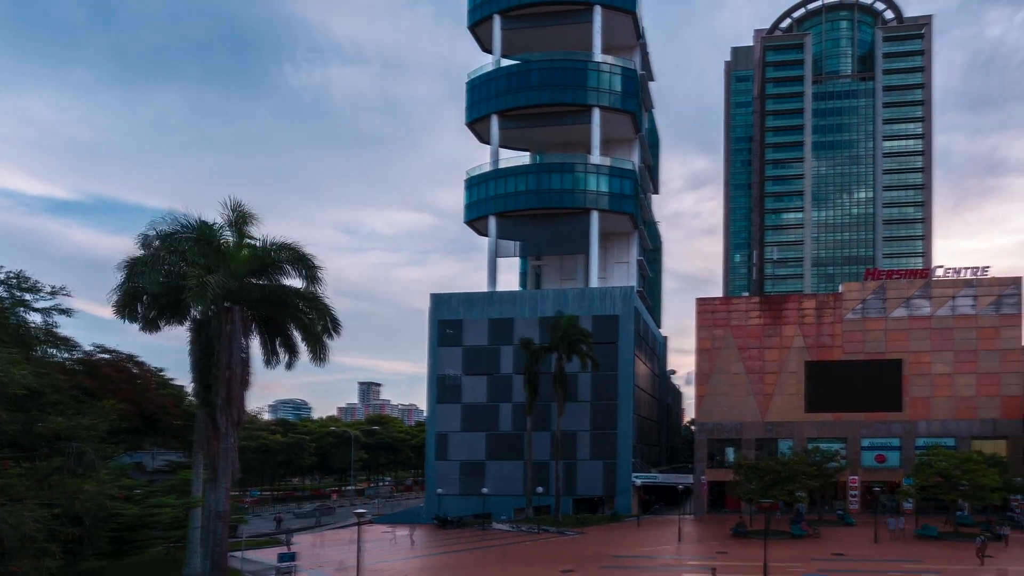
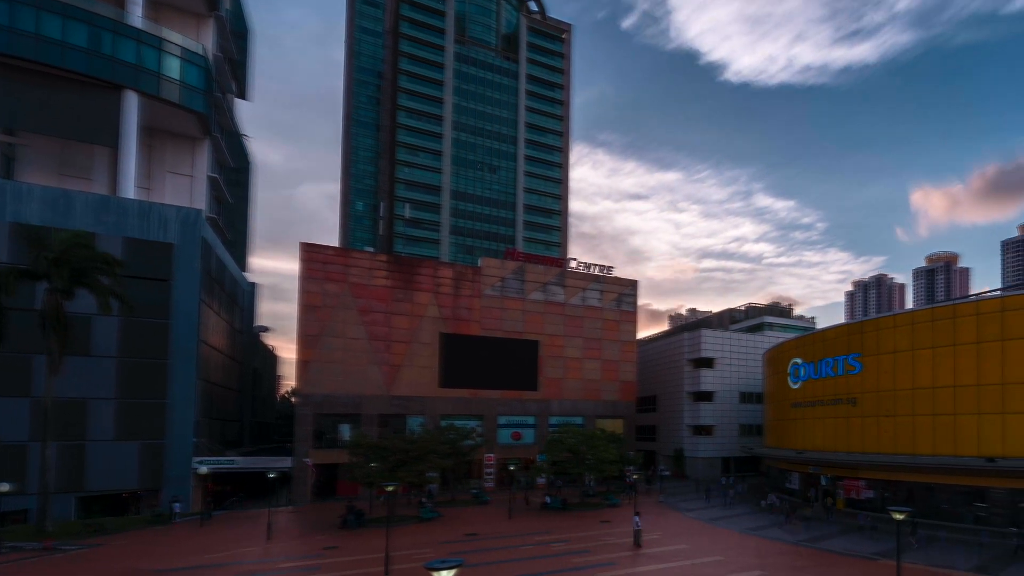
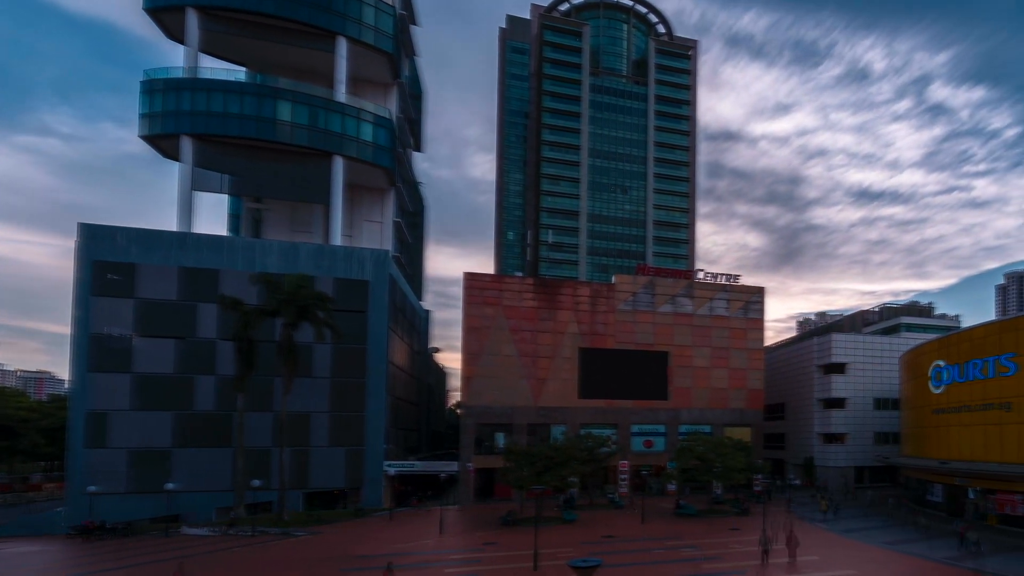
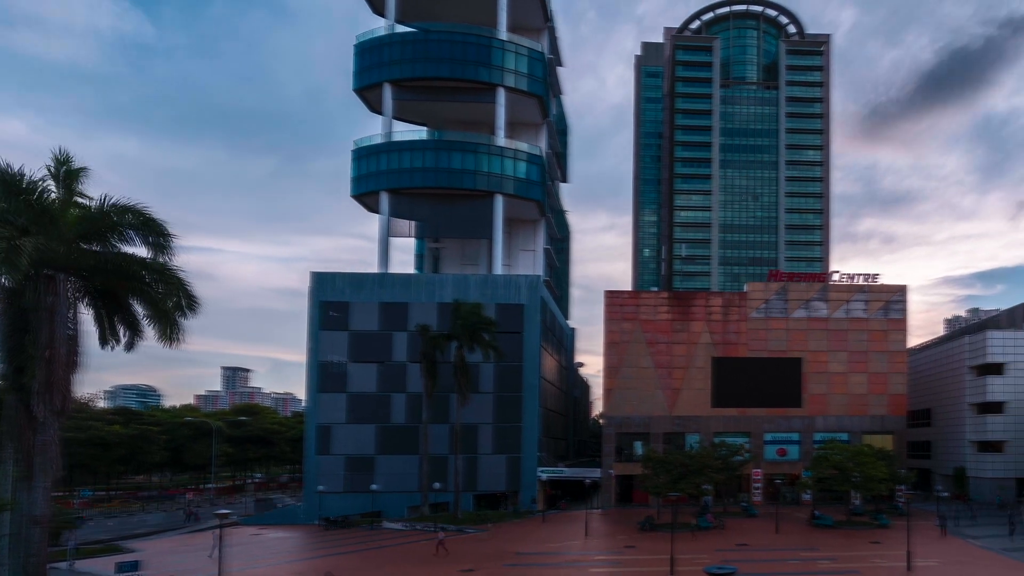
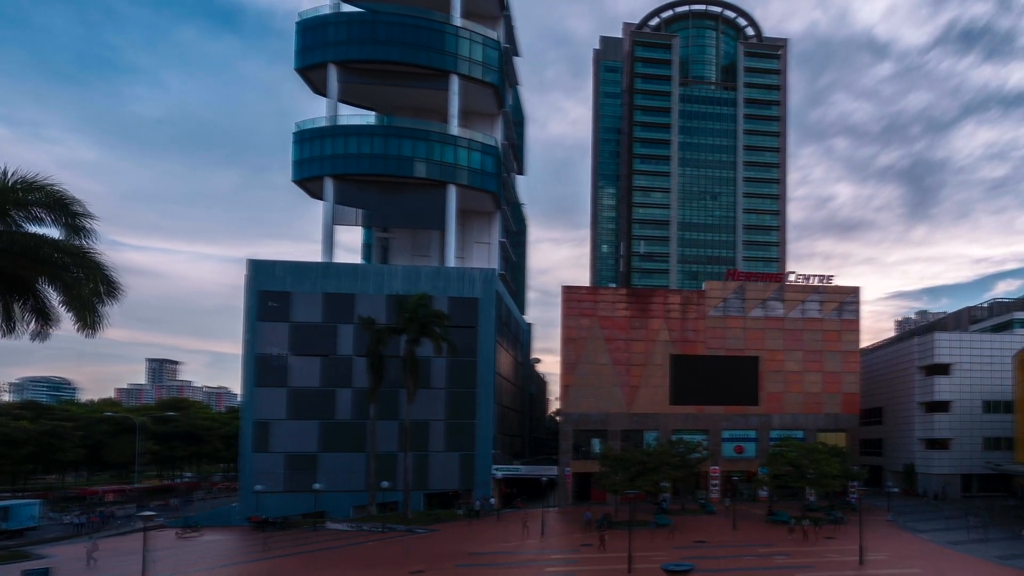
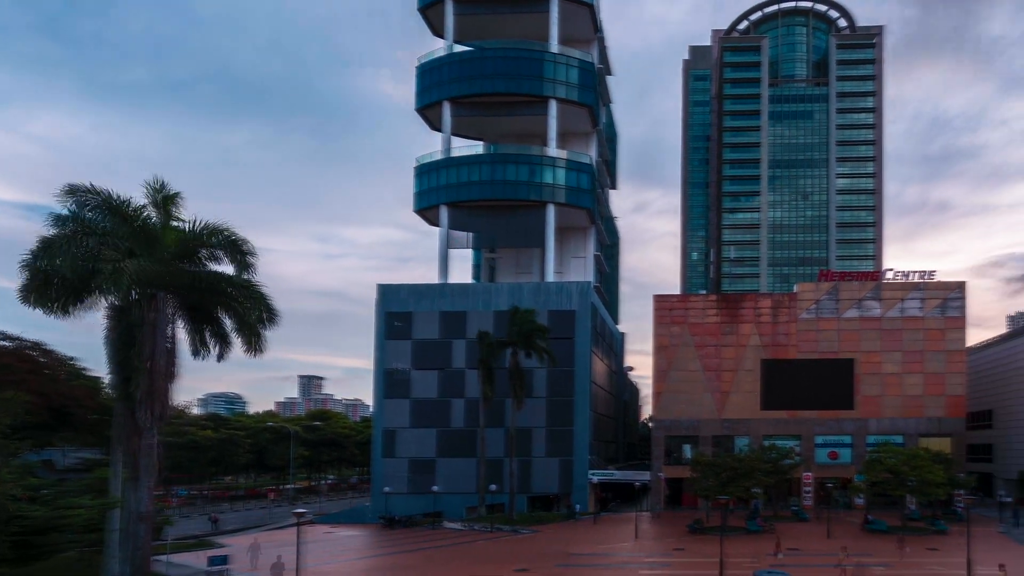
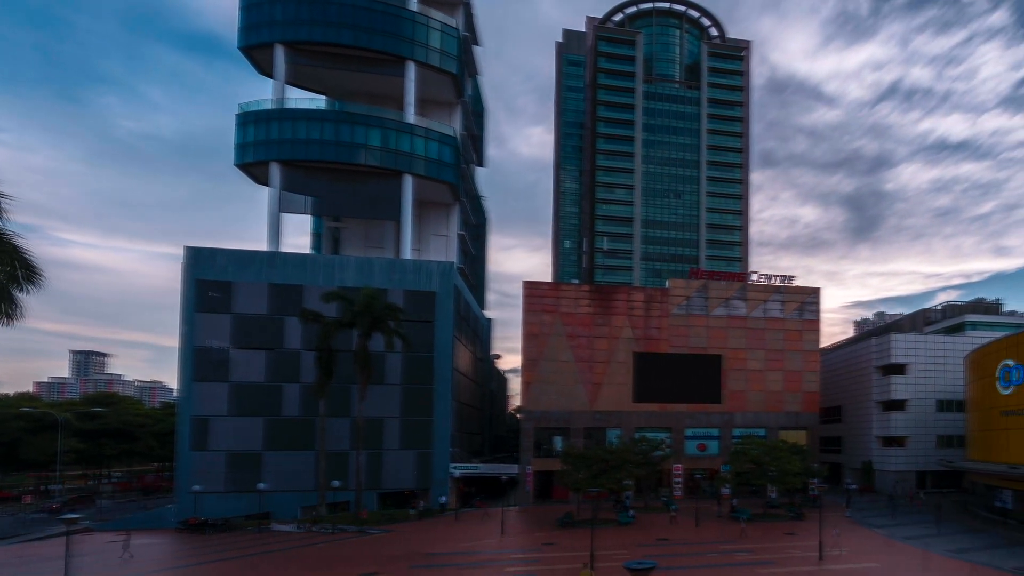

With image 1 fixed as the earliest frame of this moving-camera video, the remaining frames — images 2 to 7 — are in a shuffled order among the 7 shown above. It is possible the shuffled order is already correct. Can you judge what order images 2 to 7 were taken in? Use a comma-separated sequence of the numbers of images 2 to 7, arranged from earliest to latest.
6, 4, 5, 7, 3, 2
